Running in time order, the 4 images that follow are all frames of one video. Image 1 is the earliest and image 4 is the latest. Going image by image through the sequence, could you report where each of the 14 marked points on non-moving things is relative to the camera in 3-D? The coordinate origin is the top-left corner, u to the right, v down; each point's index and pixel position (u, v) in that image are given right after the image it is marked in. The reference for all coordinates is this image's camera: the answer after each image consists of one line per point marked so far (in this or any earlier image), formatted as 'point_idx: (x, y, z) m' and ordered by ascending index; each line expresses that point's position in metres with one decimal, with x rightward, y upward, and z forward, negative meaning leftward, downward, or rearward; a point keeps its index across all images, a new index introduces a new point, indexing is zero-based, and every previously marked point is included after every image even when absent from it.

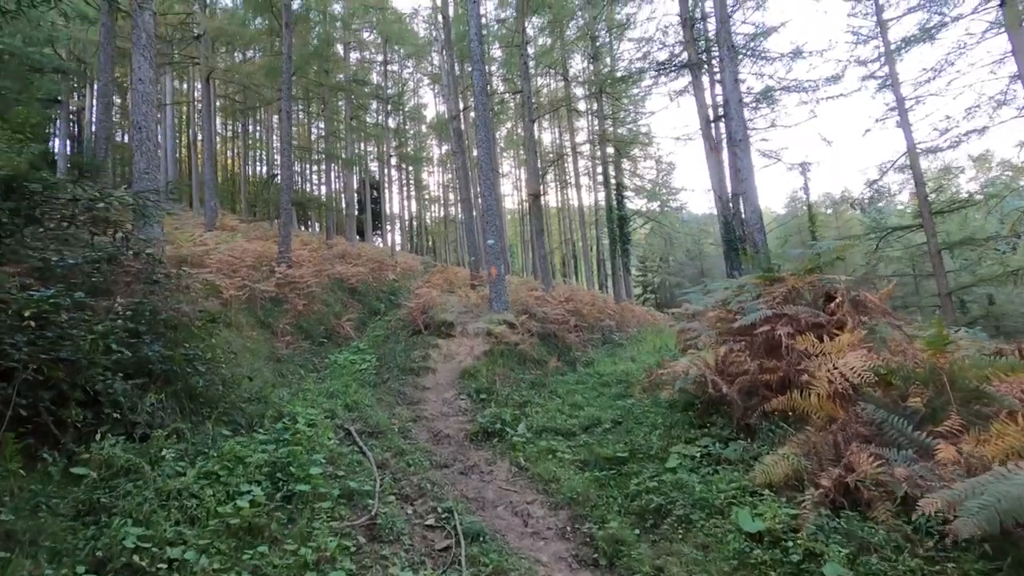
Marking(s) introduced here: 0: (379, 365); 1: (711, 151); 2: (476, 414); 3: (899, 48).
0: (-2.2, -1.3, +8.9) m
1: (+5.4, +3.7, +14.5) m
2: (-0.5, -1.5, +6.6) m
3: (+13.7, +8.5, +19.1) m
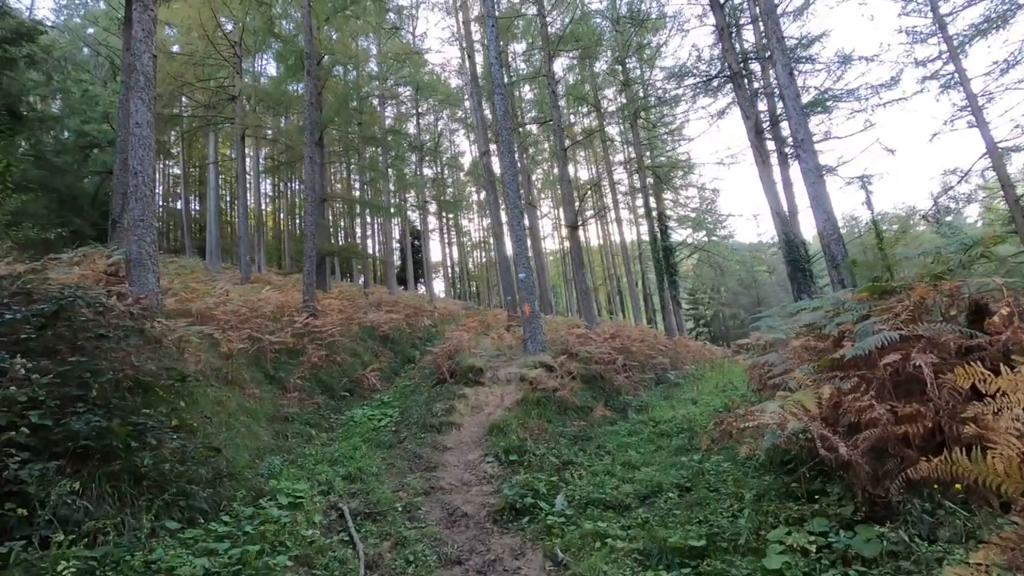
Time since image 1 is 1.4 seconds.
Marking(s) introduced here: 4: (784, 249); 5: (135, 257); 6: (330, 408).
0: (-1.6, -1.9, +7.8) m
1: (+6.1, +3.0, +13.2) m
2: (-0.1, -1.9, +5.3) m
3: (+14.6, +8.0, +17.4) m
4: (+6.4, +0.9, +12.7) m
5: (-5.2, +0.4, +7.4) m
6: (-2.9, -1.9, +8.7) m
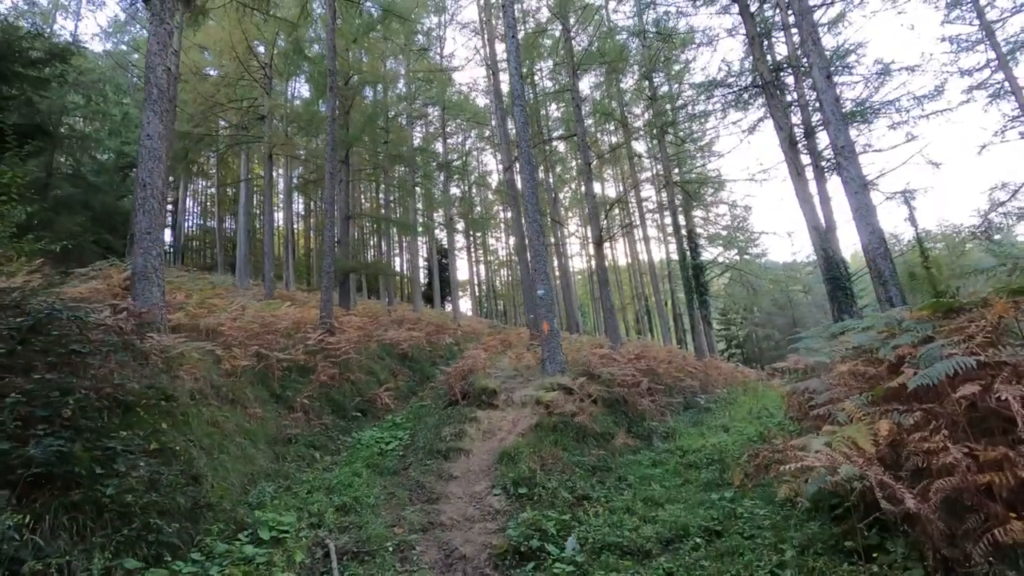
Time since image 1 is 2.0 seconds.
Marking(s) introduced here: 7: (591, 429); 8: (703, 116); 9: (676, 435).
0: (-1.4, -2.1, +7.3) m
1: (+6.6, +2.6, +12.5) m
2: (0.0, -2.0, +4.7) m
3: (+15.3, +7.3, +16.4) m
4: (+6.9, +0.5, +11.9) m
5: (-5.0, +0.2, +7.2) m
6: (-2.7, -2.2, +8.3) m
7: (+1.1, -1.9, +7.2) m
8: (+6.1, +5.5, +17.3) m
9: (+2.5, -2.2, +8.2) m
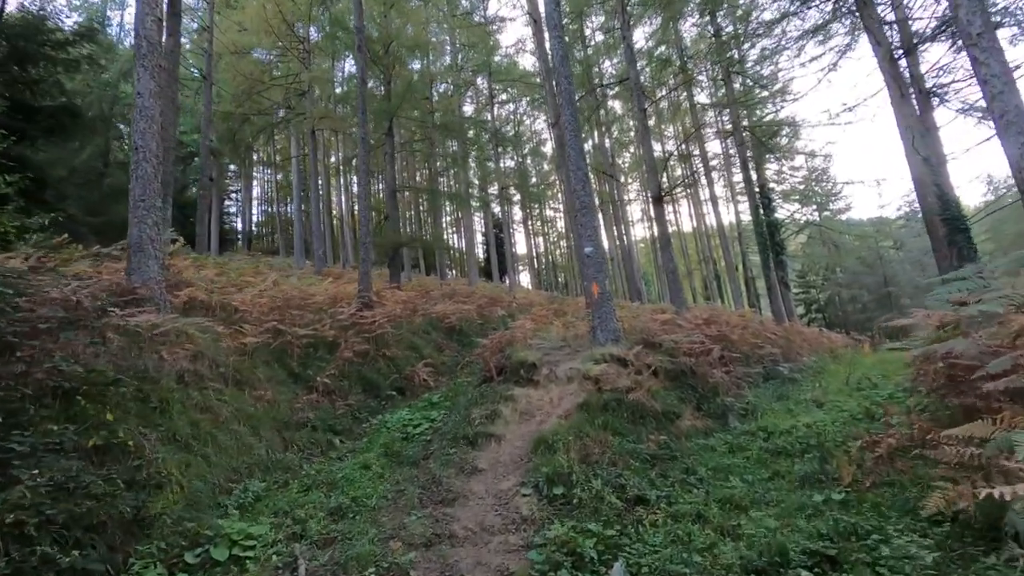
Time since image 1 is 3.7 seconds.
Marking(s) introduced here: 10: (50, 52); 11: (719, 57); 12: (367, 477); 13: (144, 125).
0: (-0.9, -1.7, +6.4) m
1: (+7.4, +3.6, +10.3) m
2: (+0.2, -1.6, +3.6) m
3: (+16.3, +8.9, +13.0) m
4: (+7.8, +1.5, +9.8) m
5: (-4.6, +0.6, +6.5) m
6: (-2.1, -1.7, +7.5) m
7: (+1.5, -1.3, +5.9) m
8: (+7.4, +6.8, +15.0) m
9: (+3.1, -1.6, +6.8) m
10: (-10.1, +5.2, +11.7) m
11: (+6.9, +7.7, +17.8) m
12: (-1.4, -1.7, +4.9) m
13: (-4.7, +2.1, +6.9) m
